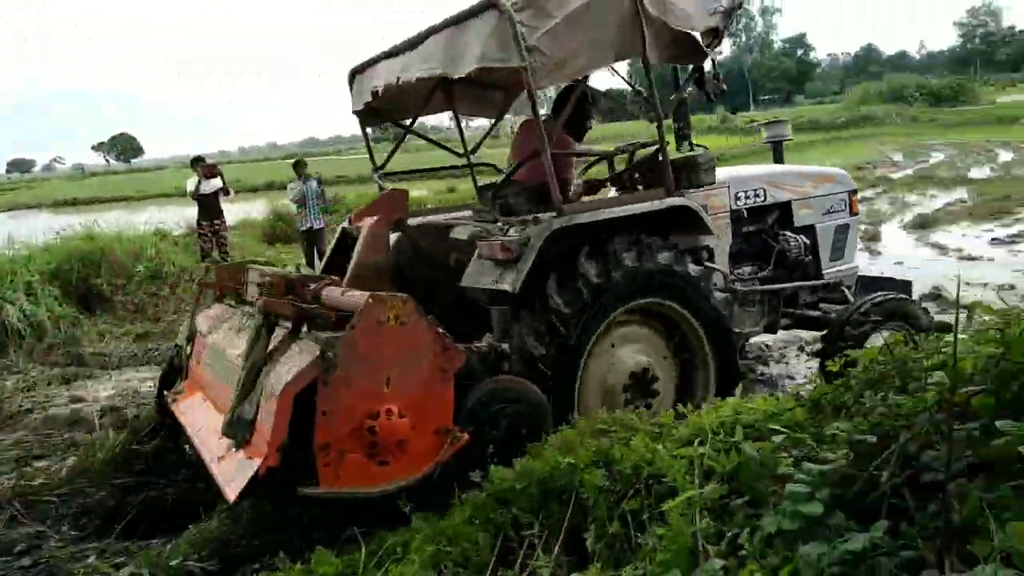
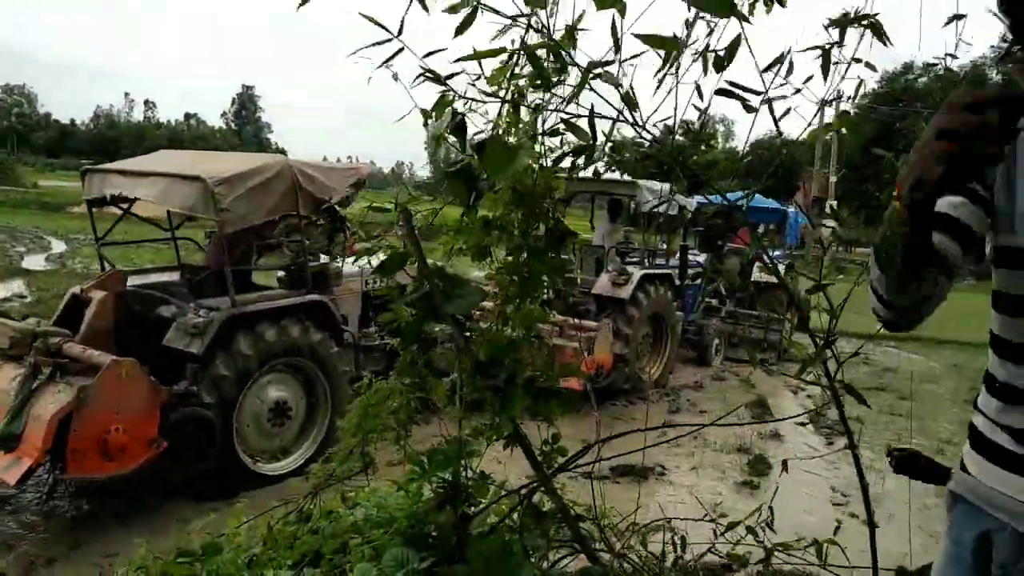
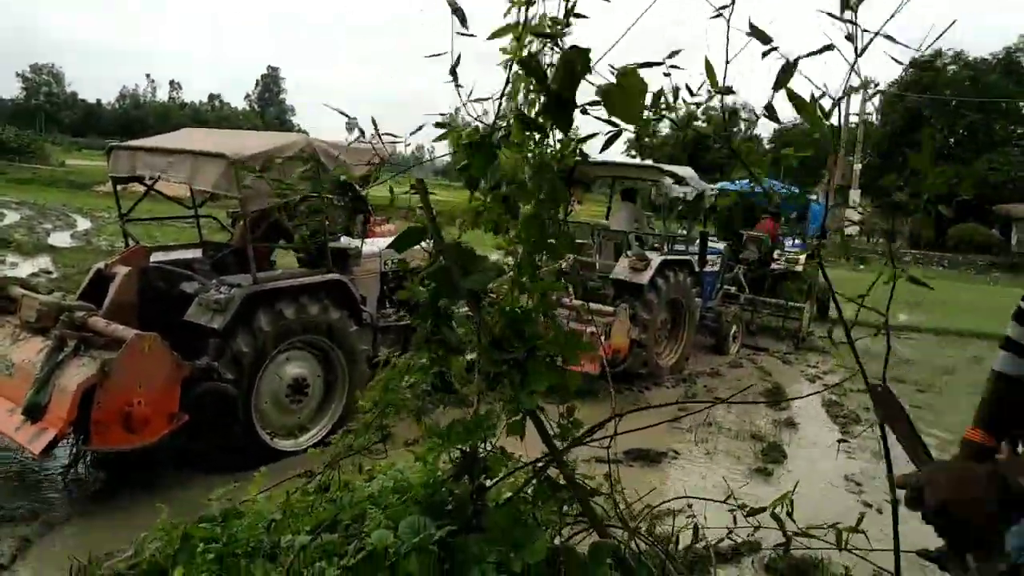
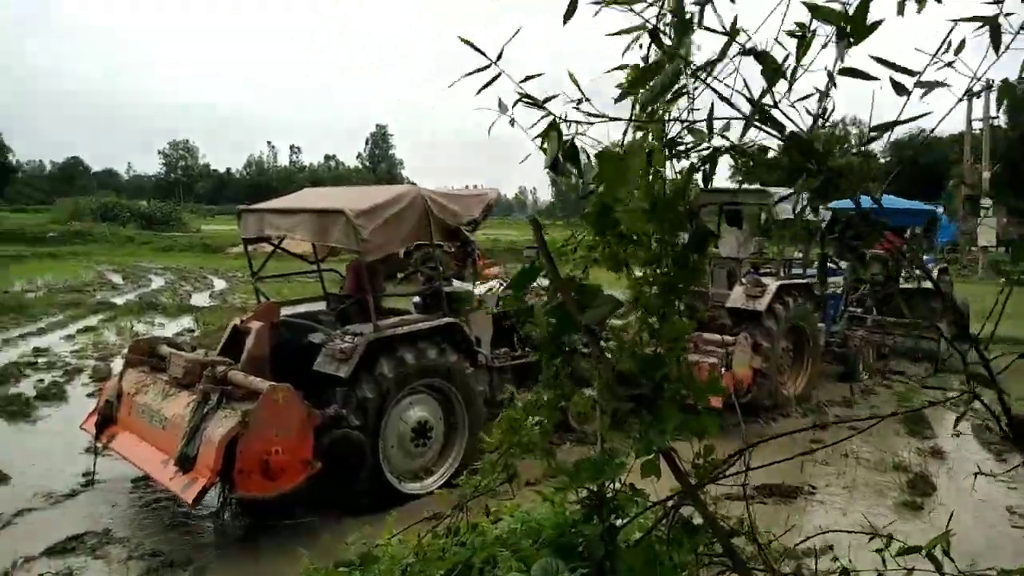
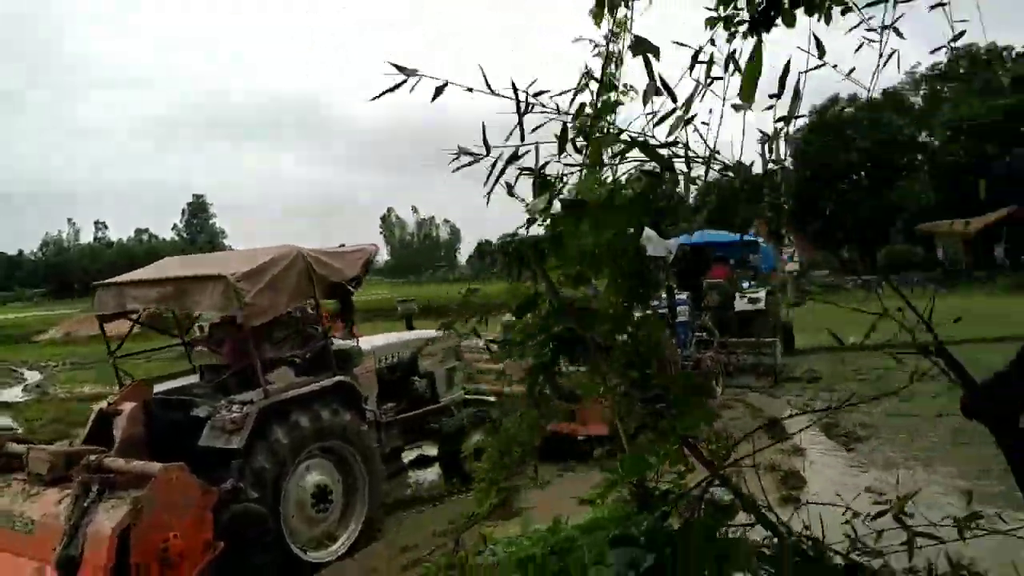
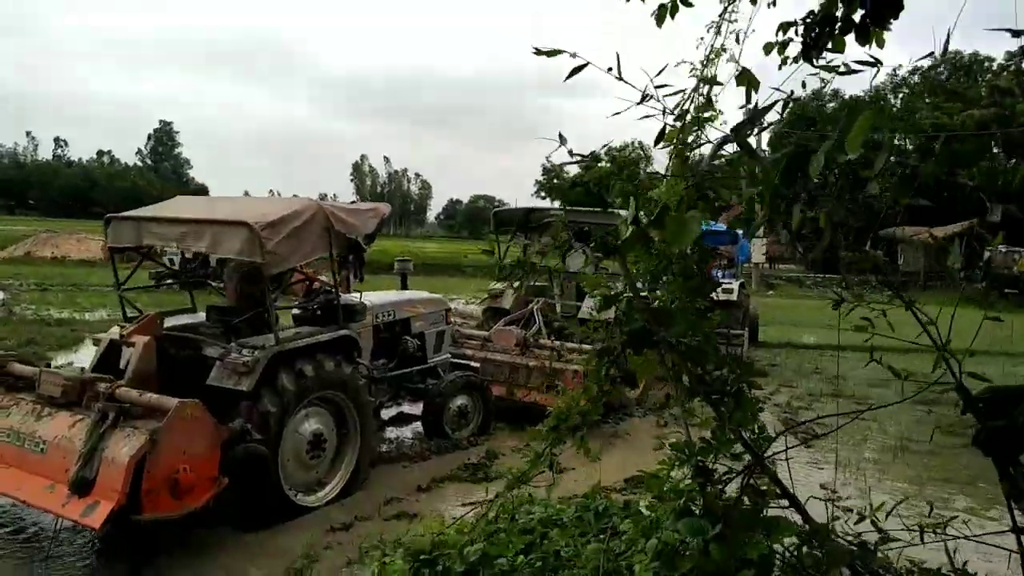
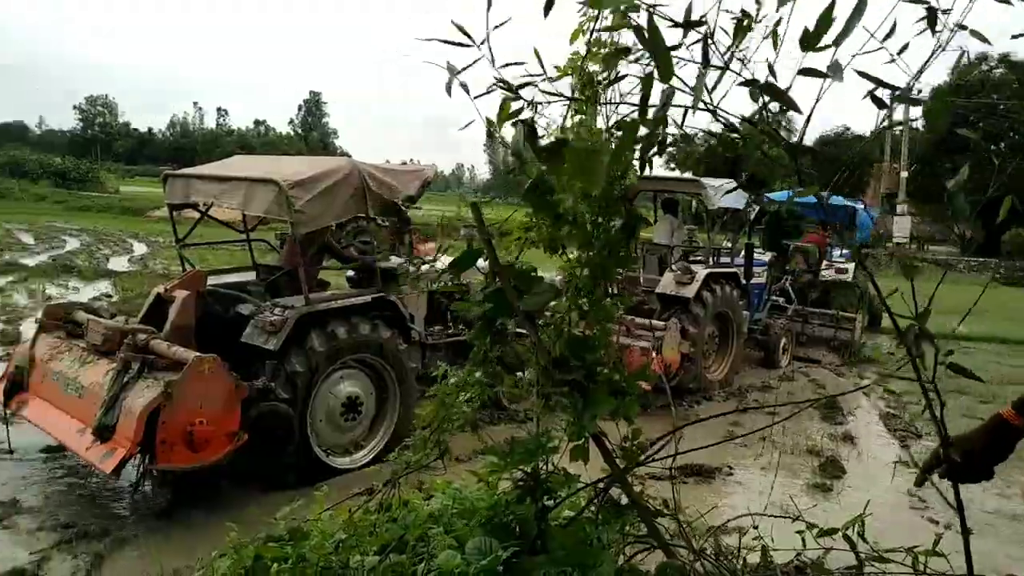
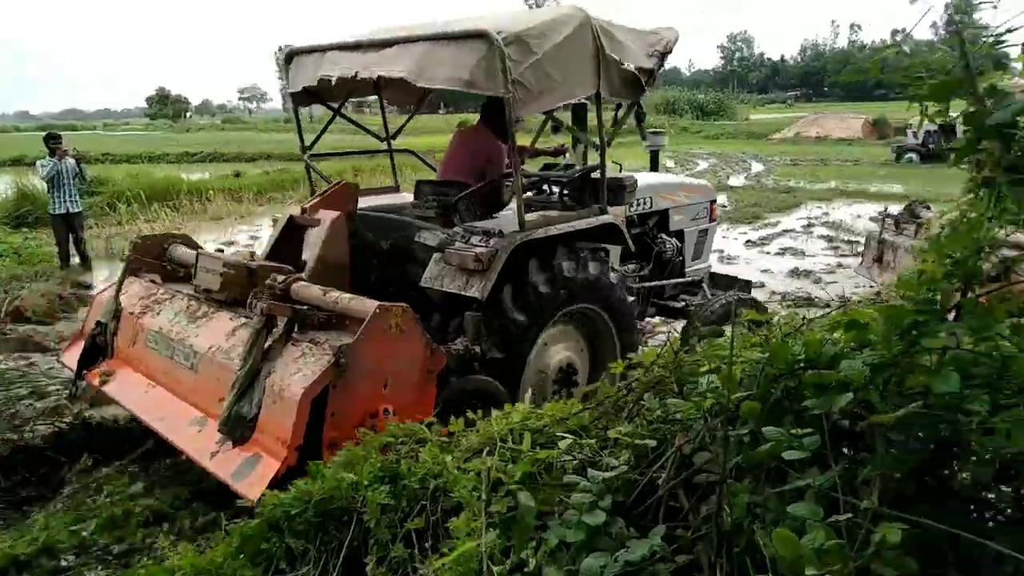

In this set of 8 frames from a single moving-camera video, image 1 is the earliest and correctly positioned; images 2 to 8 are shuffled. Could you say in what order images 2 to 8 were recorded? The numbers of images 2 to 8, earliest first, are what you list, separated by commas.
8, 2, 3, 7, 4, 5, 6
